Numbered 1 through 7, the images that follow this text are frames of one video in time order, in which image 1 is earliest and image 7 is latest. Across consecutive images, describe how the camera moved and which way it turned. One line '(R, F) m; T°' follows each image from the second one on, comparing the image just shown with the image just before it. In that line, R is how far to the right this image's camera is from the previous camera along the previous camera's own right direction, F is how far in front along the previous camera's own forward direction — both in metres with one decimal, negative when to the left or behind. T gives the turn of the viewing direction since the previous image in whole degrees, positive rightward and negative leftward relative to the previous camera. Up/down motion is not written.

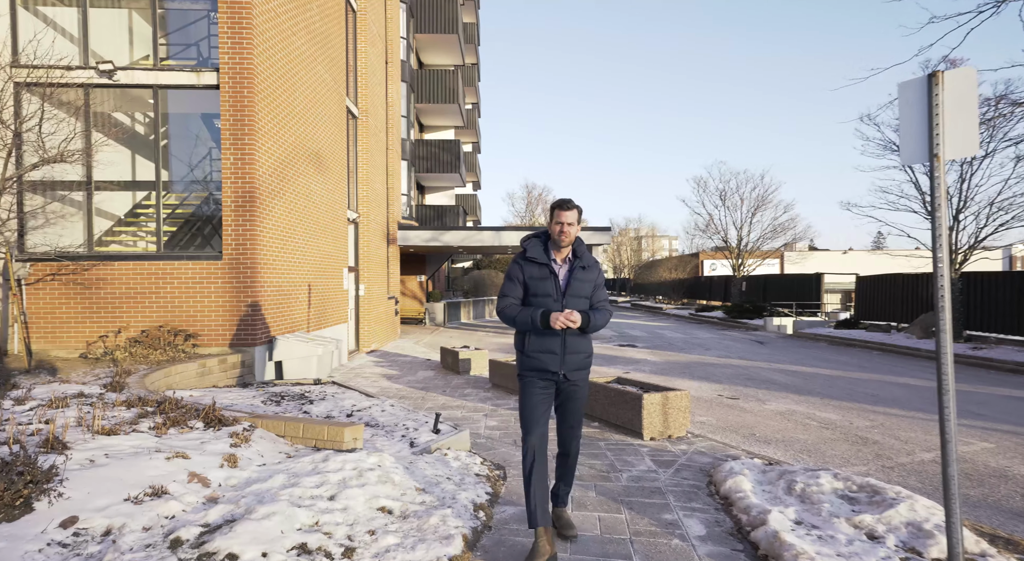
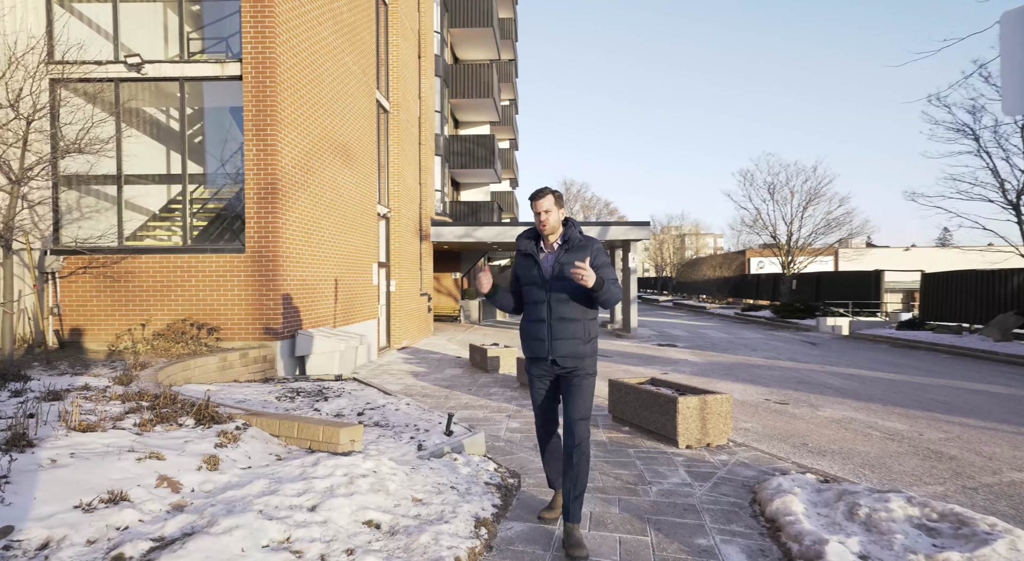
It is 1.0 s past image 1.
(+0.2, +0.4) m; -4°
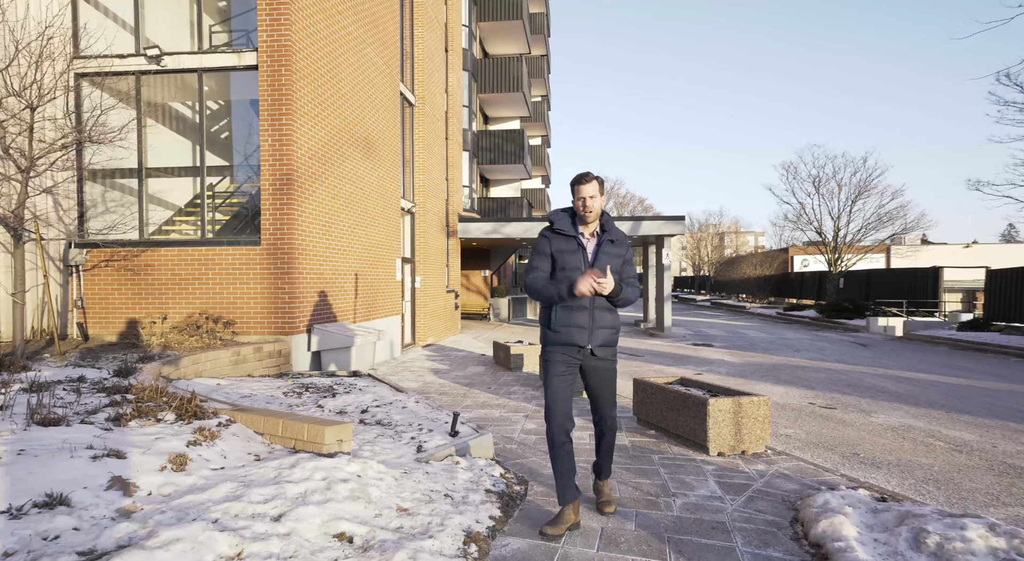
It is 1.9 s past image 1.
(+0.2, +0.4) m; -4°
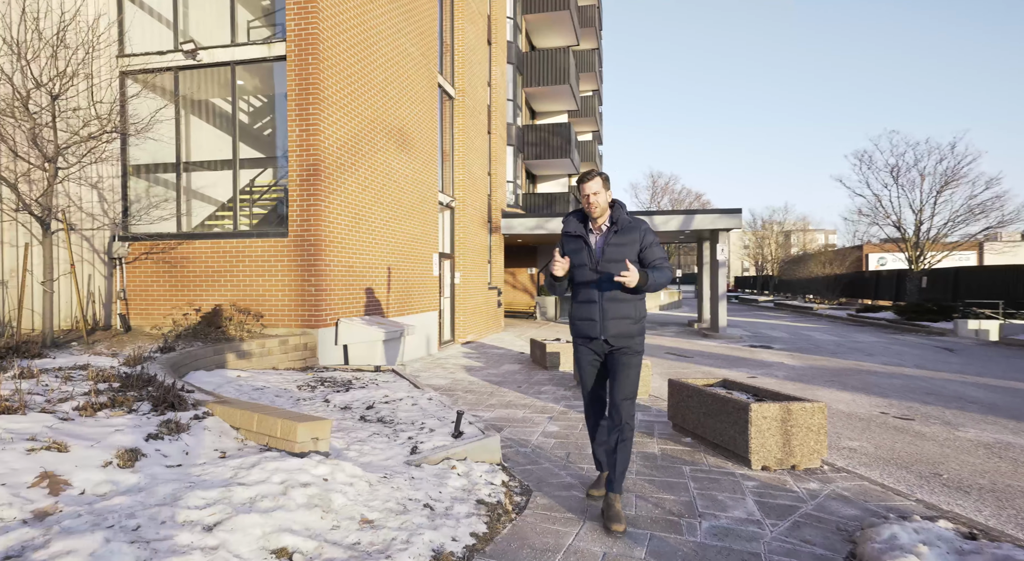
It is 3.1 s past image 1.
(+0.3, +0.5) m; -6°
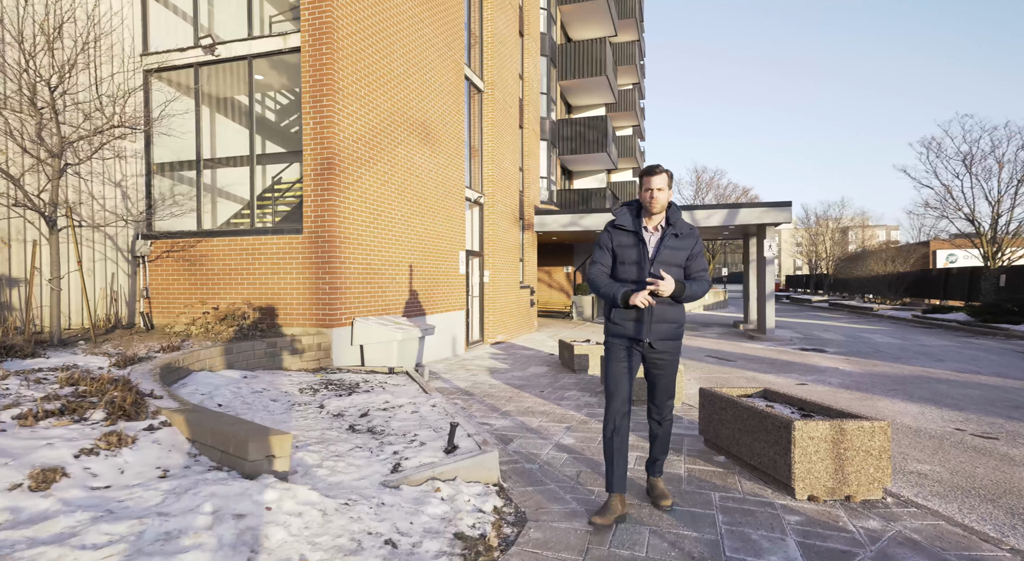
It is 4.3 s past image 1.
(+0.3, +0.5) m; -5°
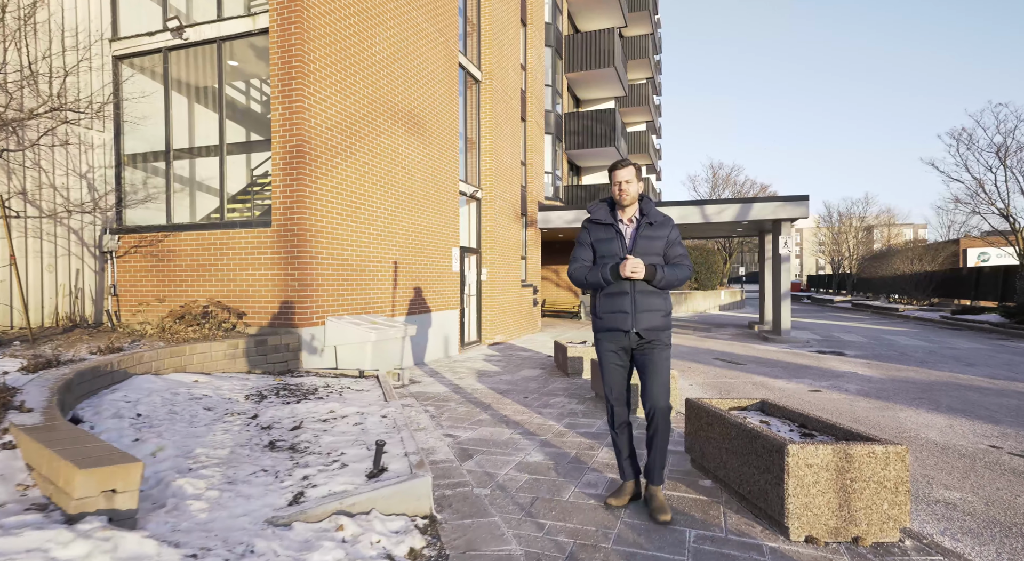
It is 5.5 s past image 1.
(+0.4, +0.6) m; -2°
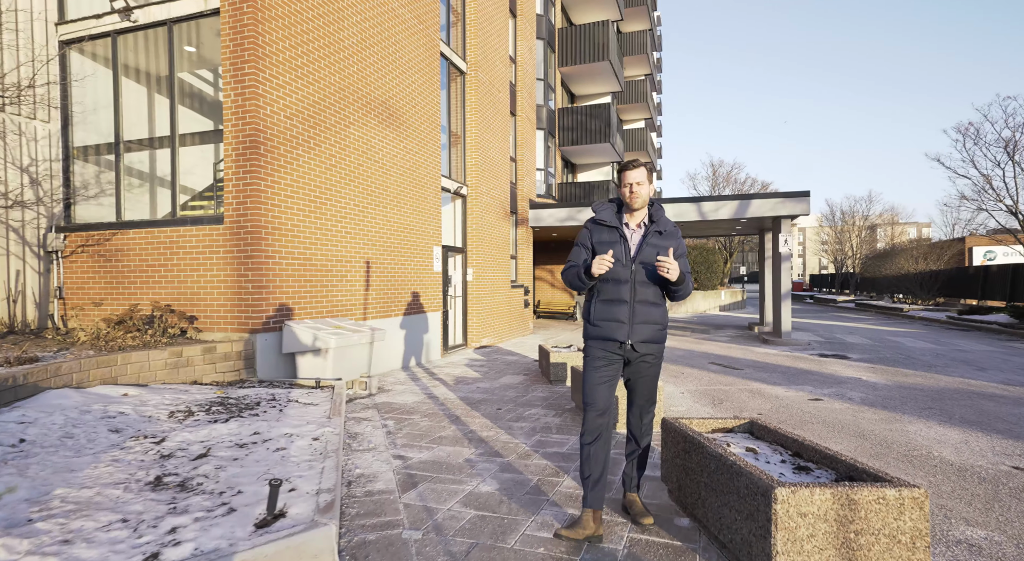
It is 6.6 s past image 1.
(+0.3, +0.5) m; 0°
